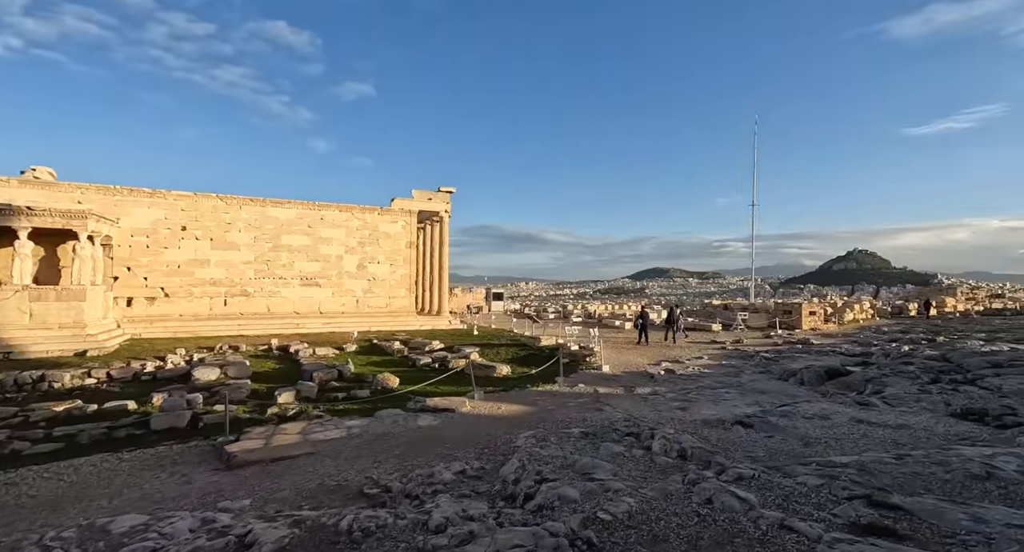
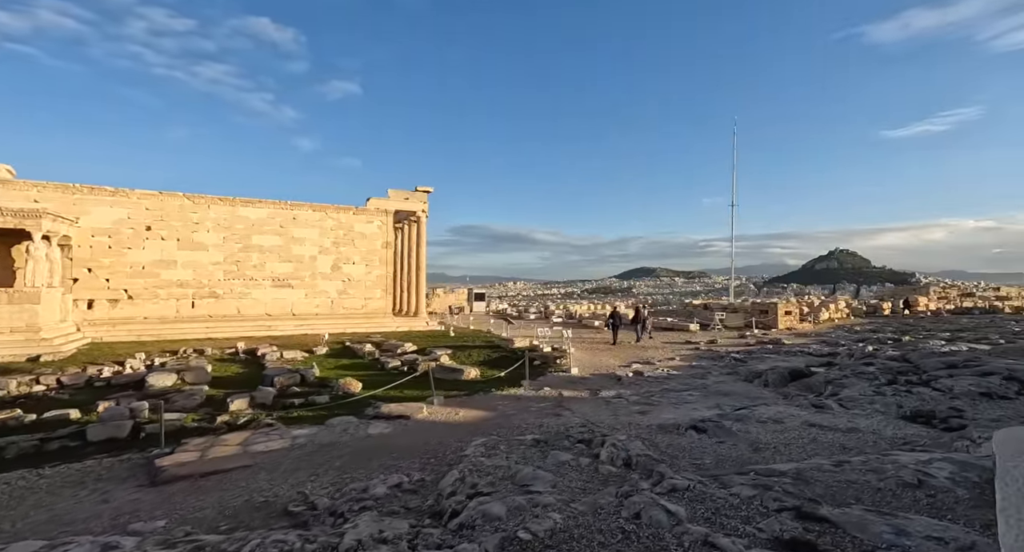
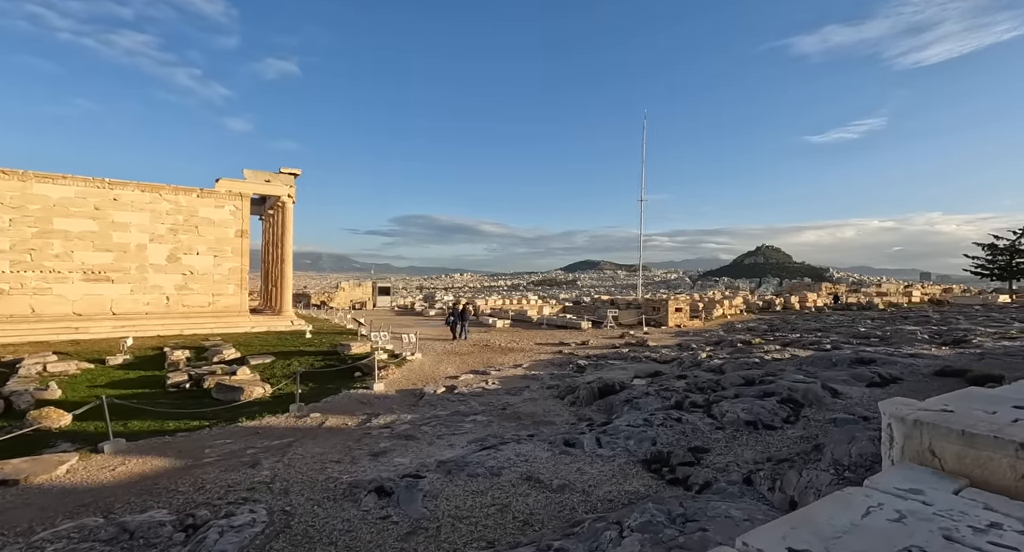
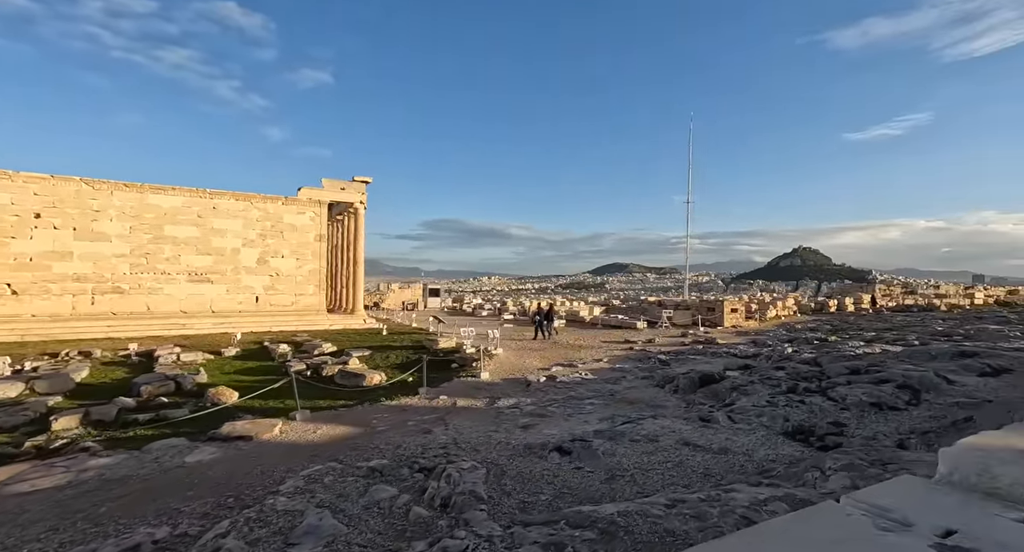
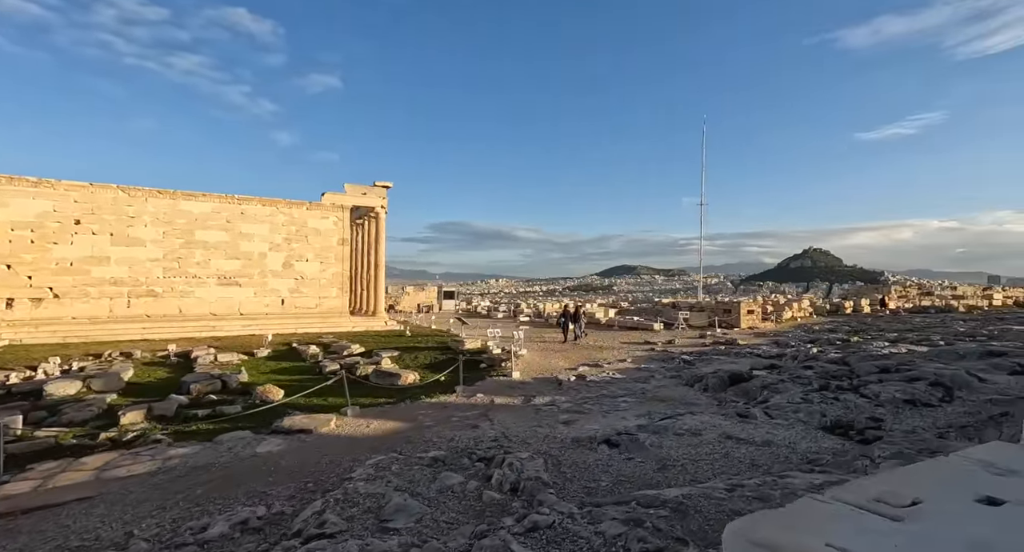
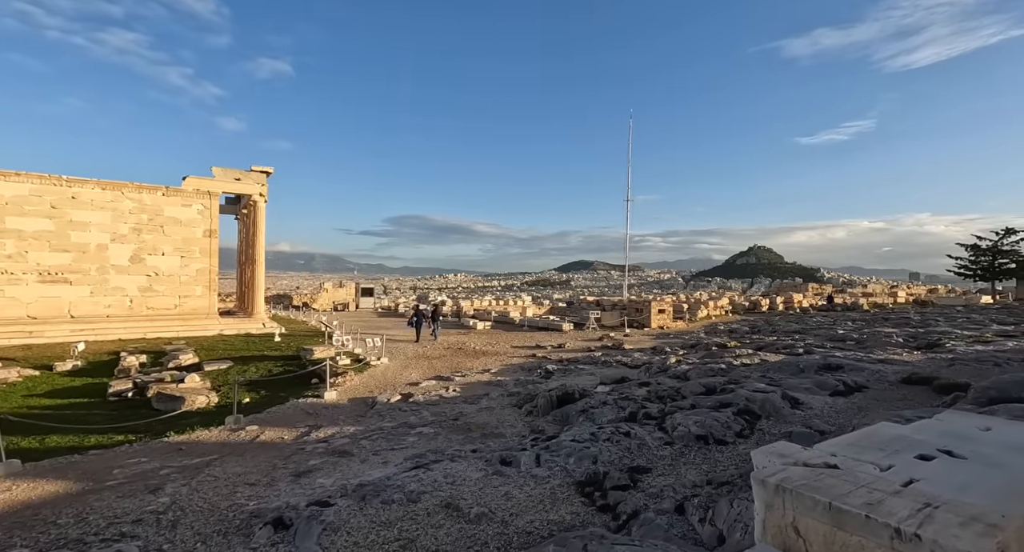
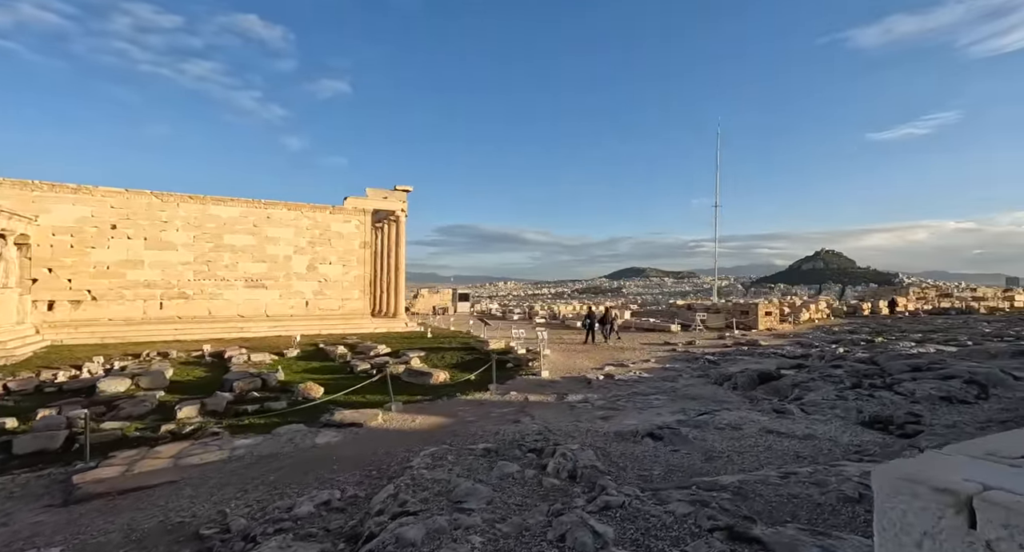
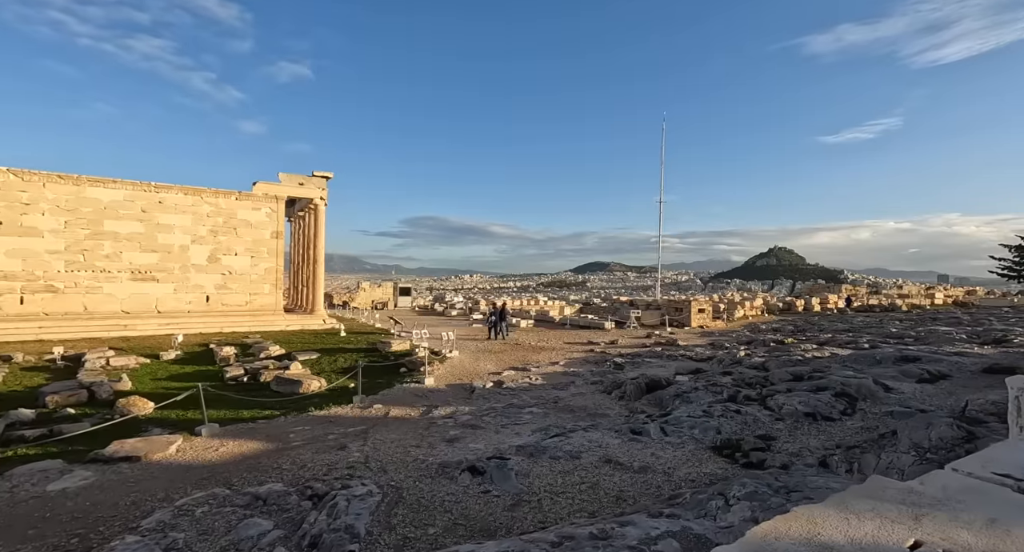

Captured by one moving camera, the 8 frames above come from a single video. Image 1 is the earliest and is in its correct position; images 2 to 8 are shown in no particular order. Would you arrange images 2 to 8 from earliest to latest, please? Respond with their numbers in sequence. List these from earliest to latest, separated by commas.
2, 7, 5, 4, 8, 3, 6
